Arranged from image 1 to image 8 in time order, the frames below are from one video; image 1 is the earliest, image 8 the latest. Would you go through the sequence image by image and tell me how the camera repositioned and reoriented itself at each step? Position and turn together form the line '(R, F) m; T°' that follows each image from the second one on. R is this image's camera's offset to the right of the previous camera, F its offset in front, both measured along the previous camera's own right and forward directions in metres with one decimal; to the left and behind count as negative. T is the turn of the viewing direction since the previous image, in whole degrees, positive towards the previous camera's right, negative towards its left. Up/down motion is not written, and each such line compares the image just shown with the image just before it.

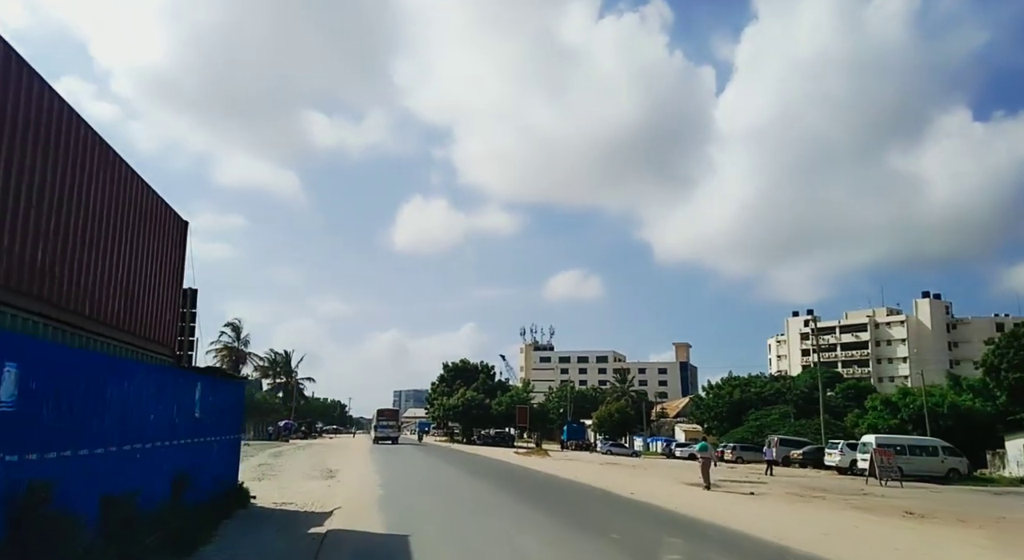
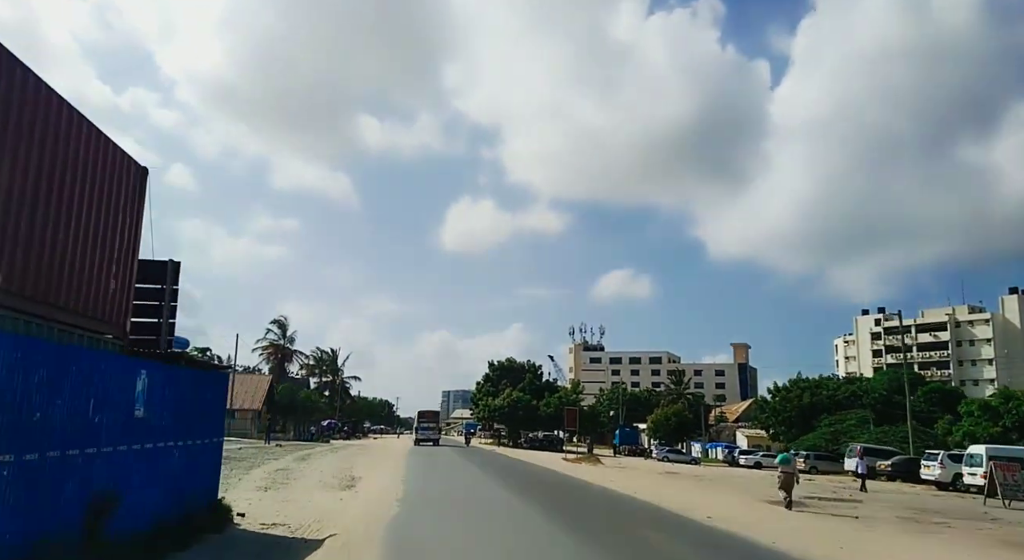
(0.0, +3.6) m; -4°
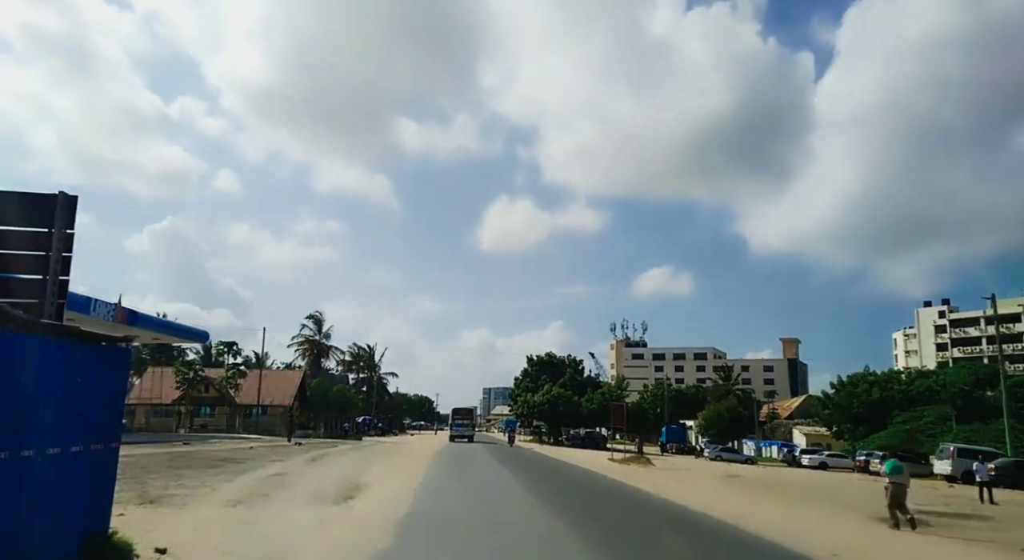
(+0.1, +4.1) m; -3°
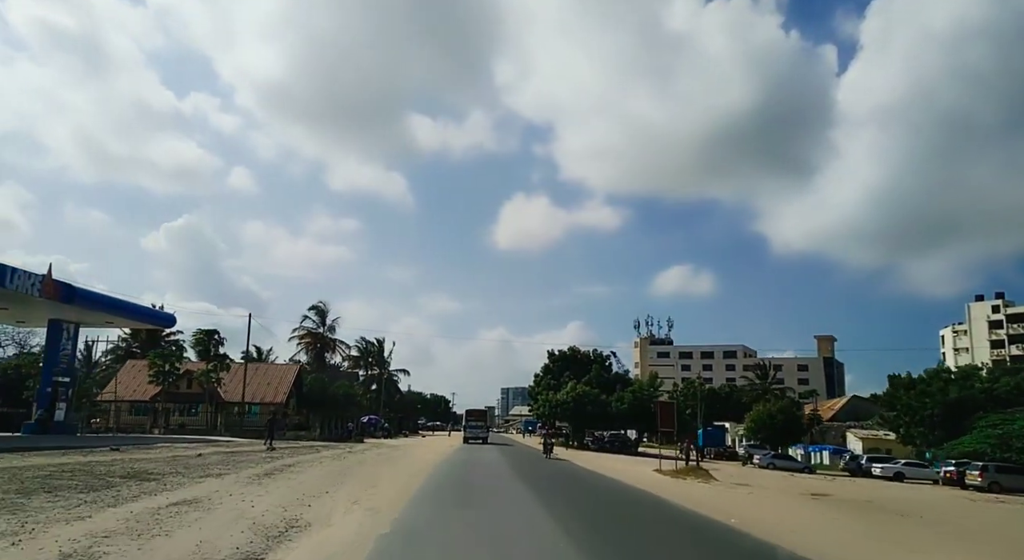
(-0.2, +6.9) m; -2°
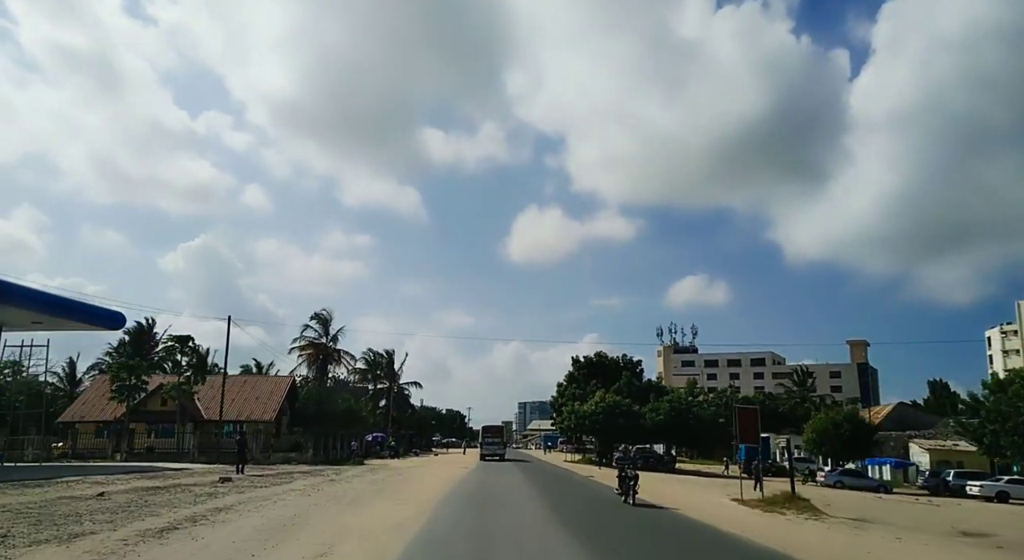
(-0.4, +7.1) m; -1°
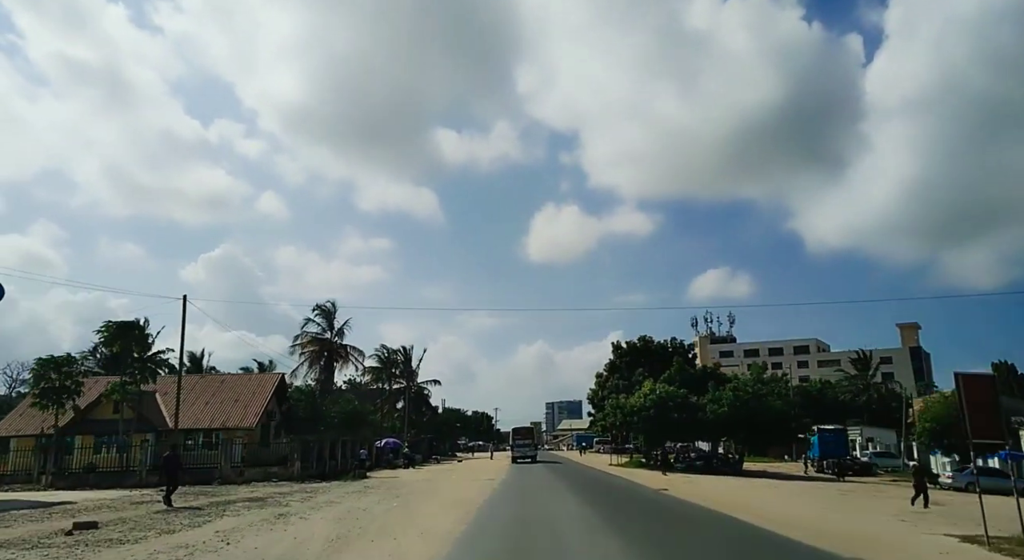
(-0.5, +9.2) m; -2°
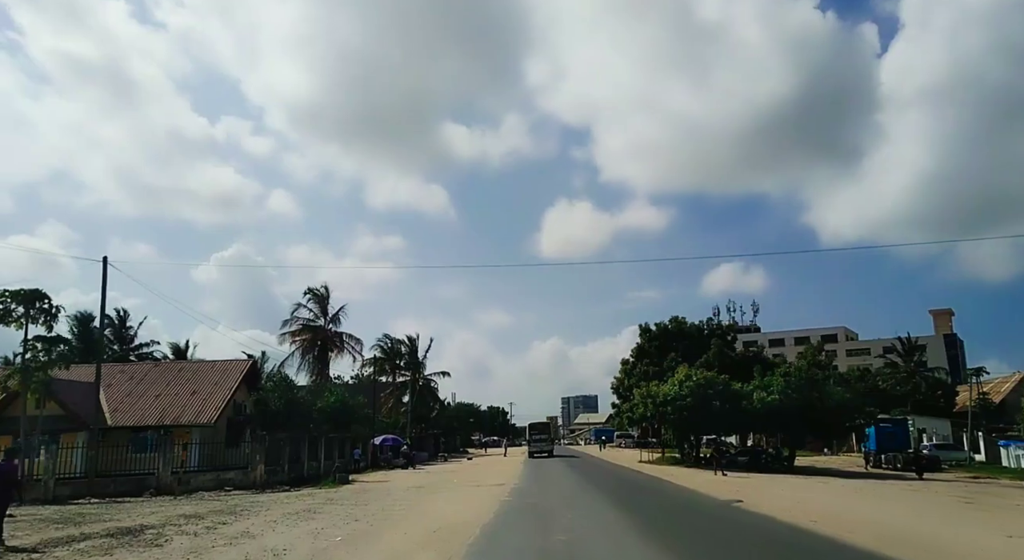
(+0.1, +7.0) m; -1°
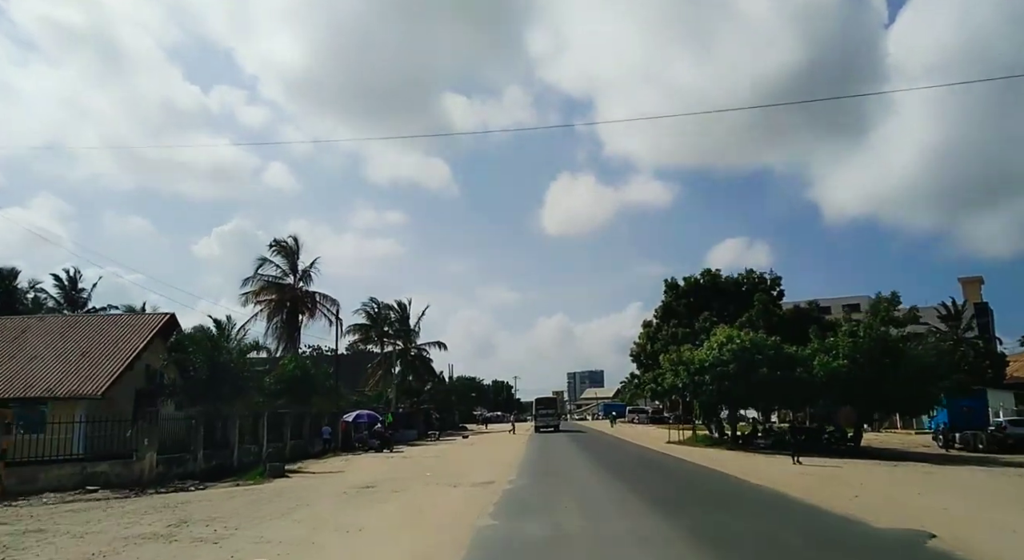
(+0.3, +8.6) m; 0°
